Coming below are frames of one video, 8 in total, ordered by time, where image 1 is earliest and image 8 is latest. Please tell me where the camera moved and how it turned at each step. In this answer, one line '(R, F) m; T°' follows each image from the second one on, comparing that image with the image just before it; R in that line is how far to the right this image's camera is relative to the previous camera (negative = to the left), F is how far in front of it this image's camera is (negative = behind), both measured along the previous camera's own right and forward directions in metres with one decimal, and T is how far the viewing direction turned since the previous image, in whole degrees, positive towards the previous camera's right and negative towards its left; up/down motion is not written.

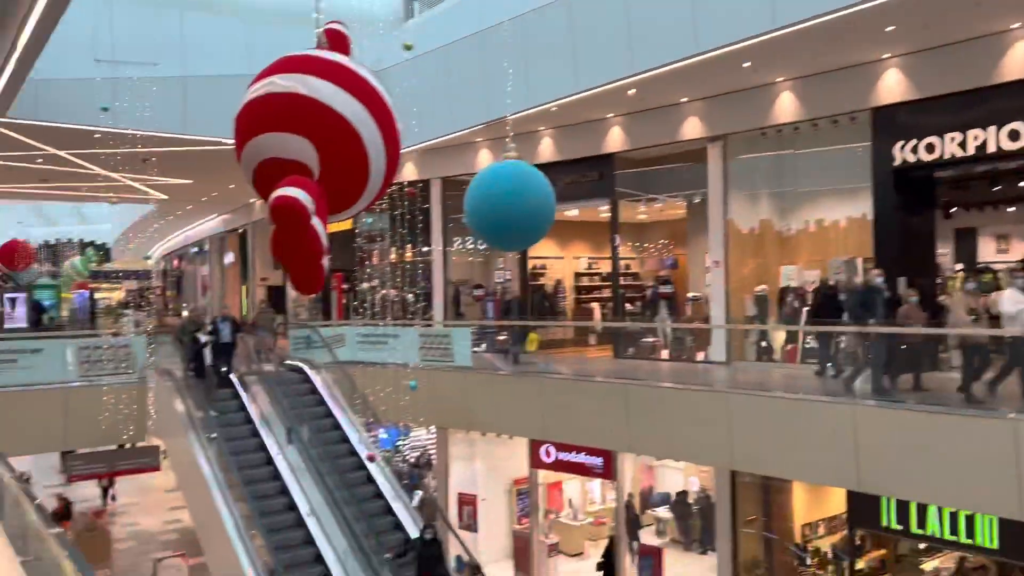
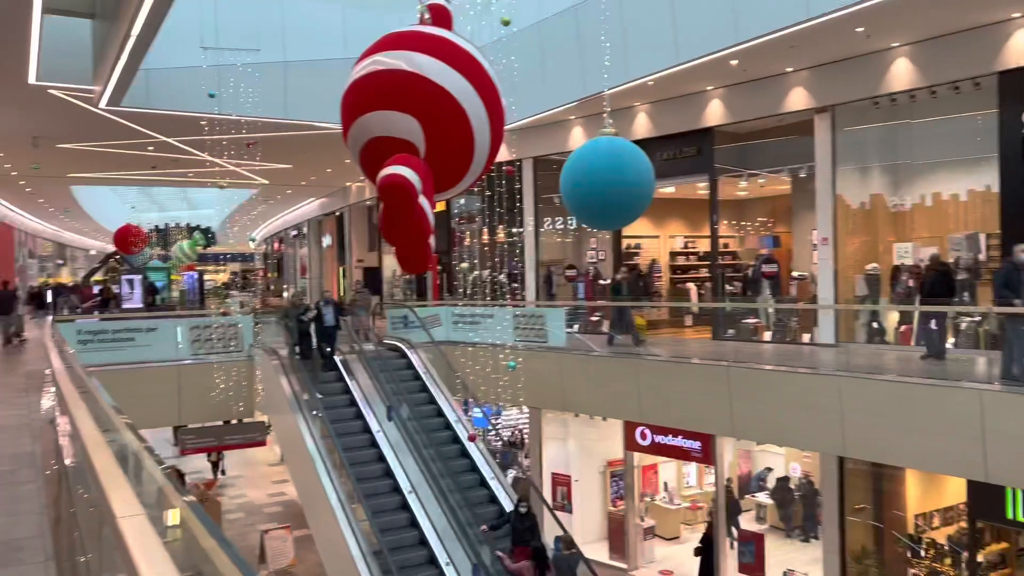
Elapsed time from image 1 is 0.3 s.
(-0.2, +0.2) m; -7°
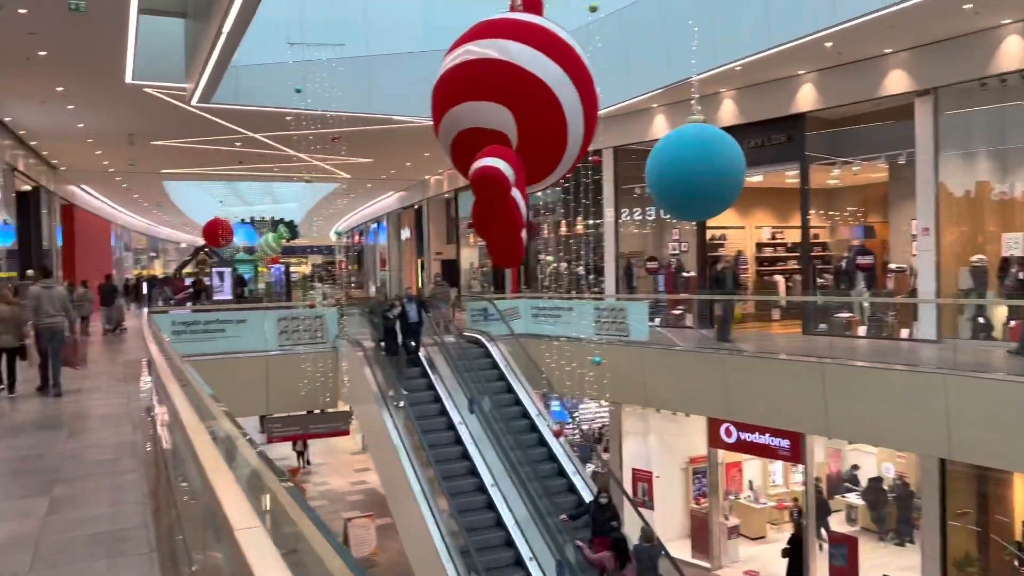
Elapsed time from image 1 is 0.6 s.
(-0.1, +0.2) m; -6°
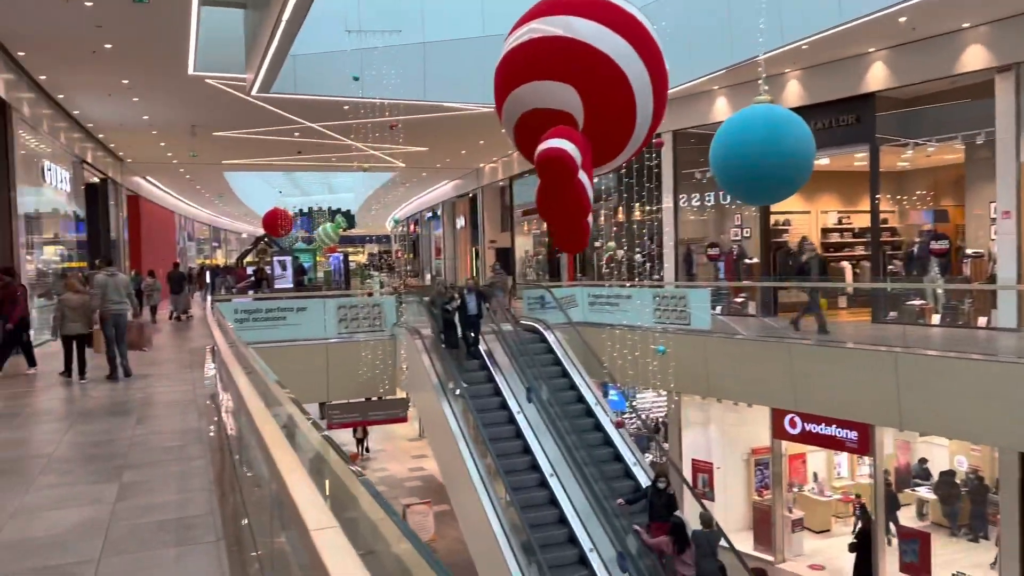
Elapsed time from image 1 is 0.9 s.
(-0.1, +0.1) m; -4°
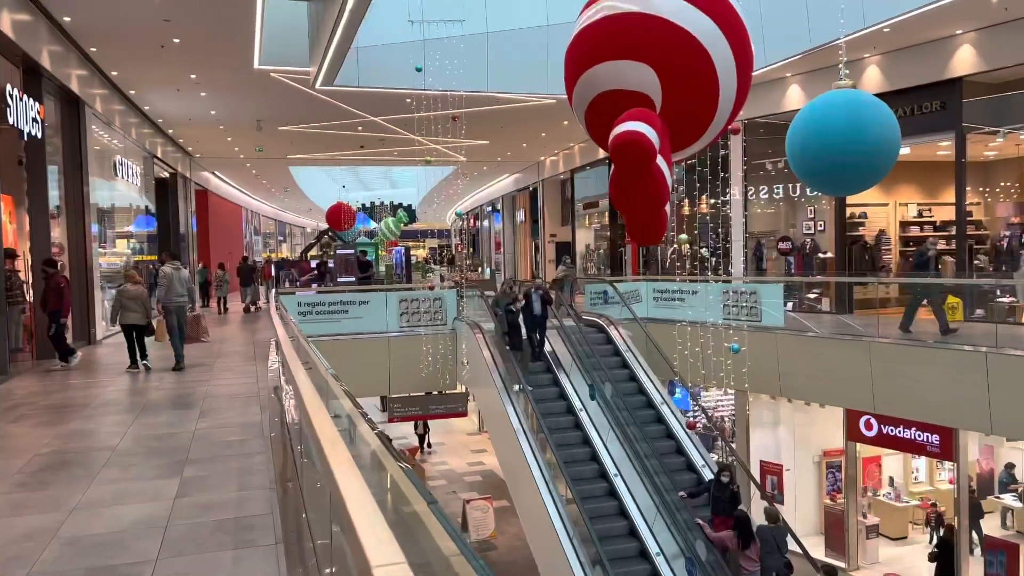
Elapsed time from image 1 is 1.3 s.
(-0.1, +0.2) m; -5°
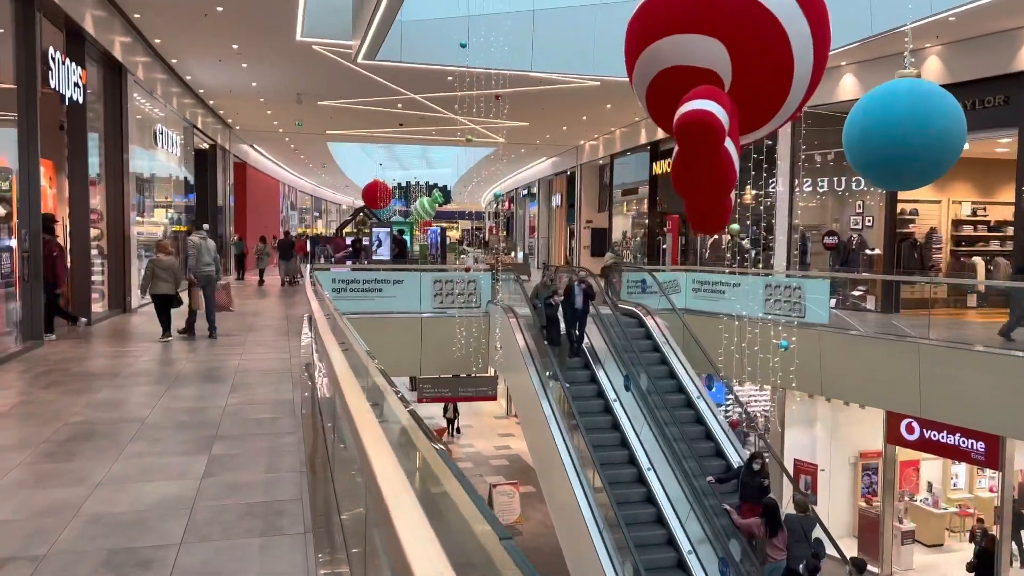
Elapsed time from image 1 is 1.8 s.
(-0.1, +0.2) m; -2°
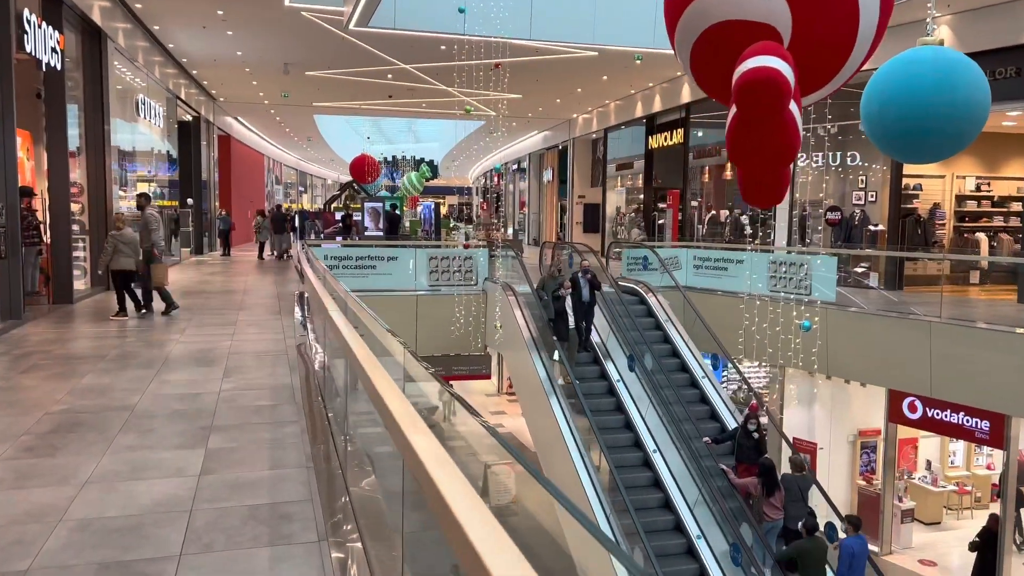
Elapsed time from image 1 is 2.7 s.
(-0.2, +0.3) m; +1°
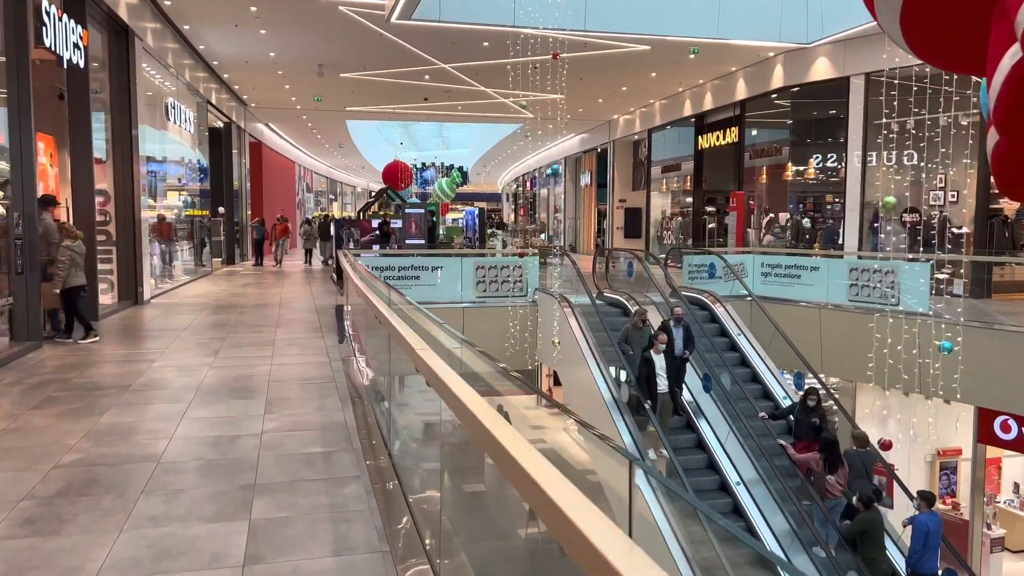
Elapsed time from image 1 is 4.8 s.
(-0.4, +0.9) m; -2°
